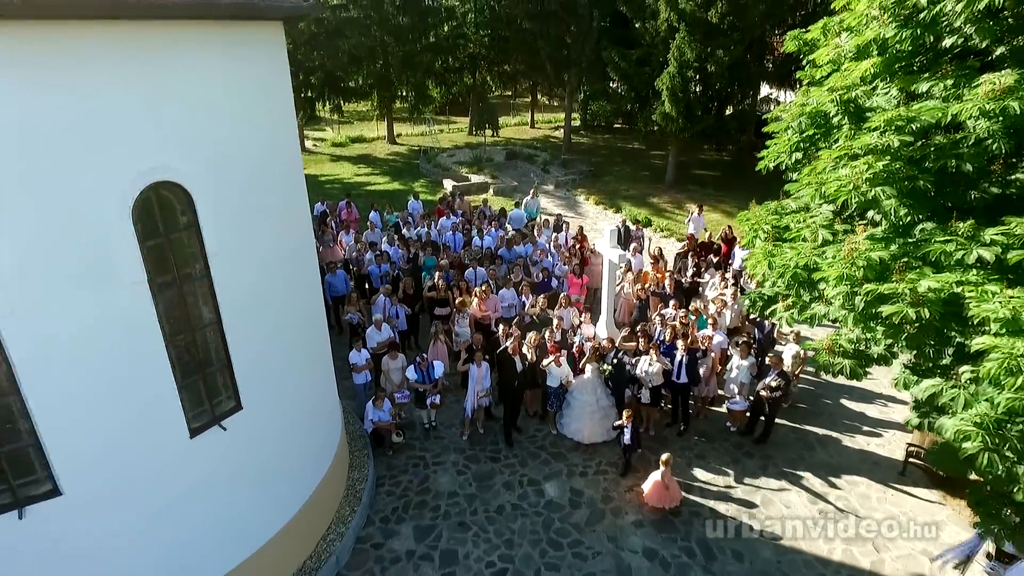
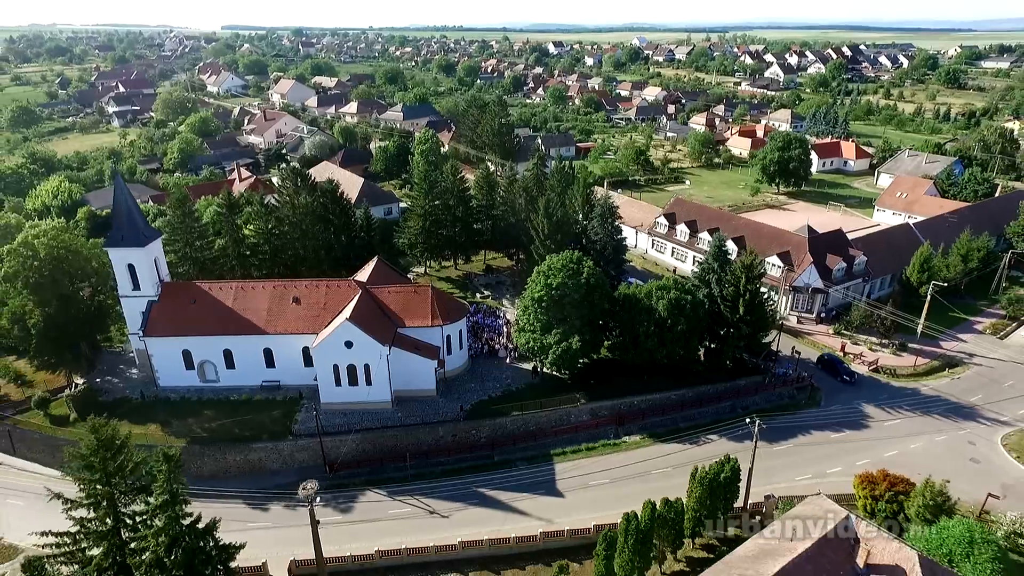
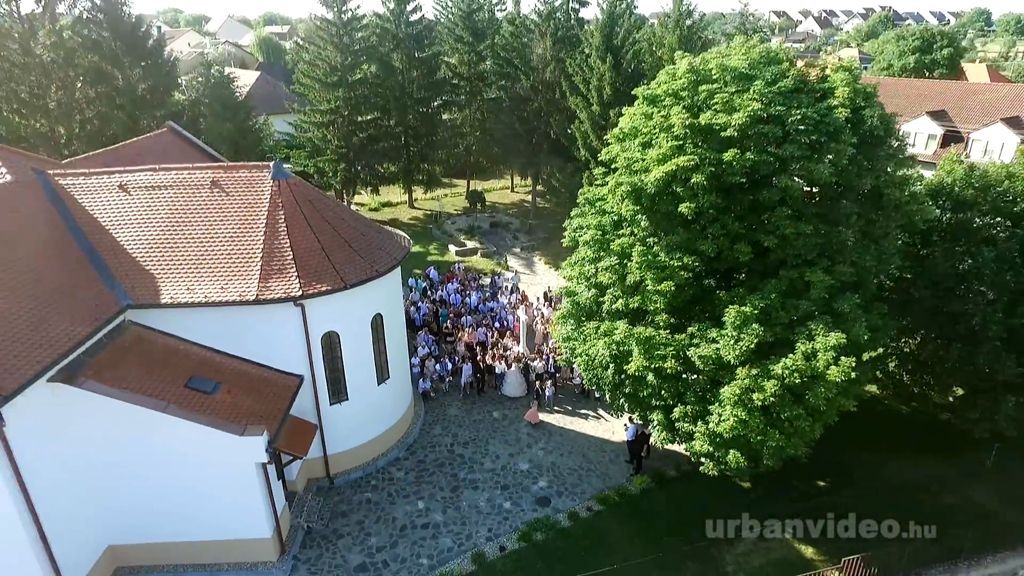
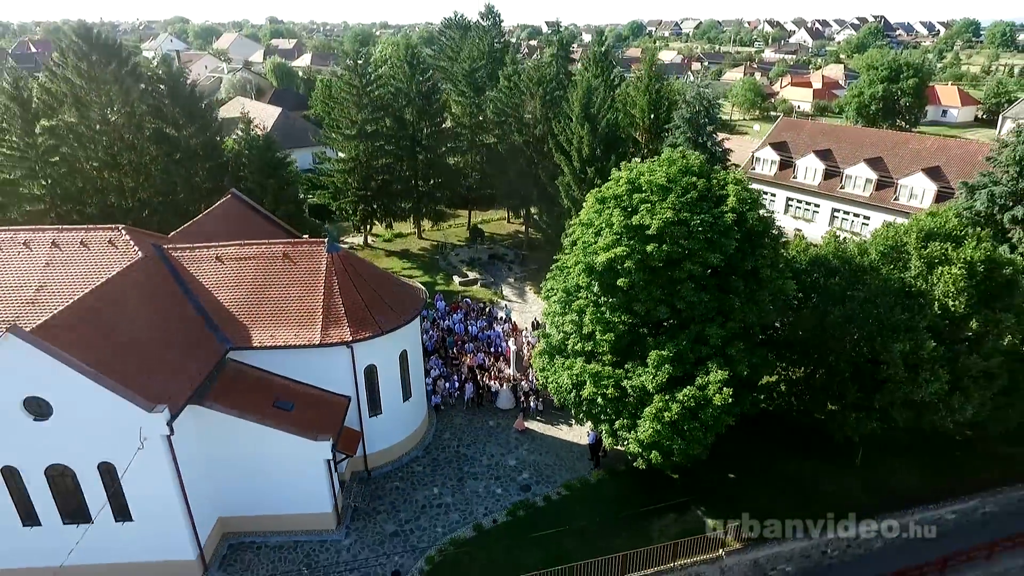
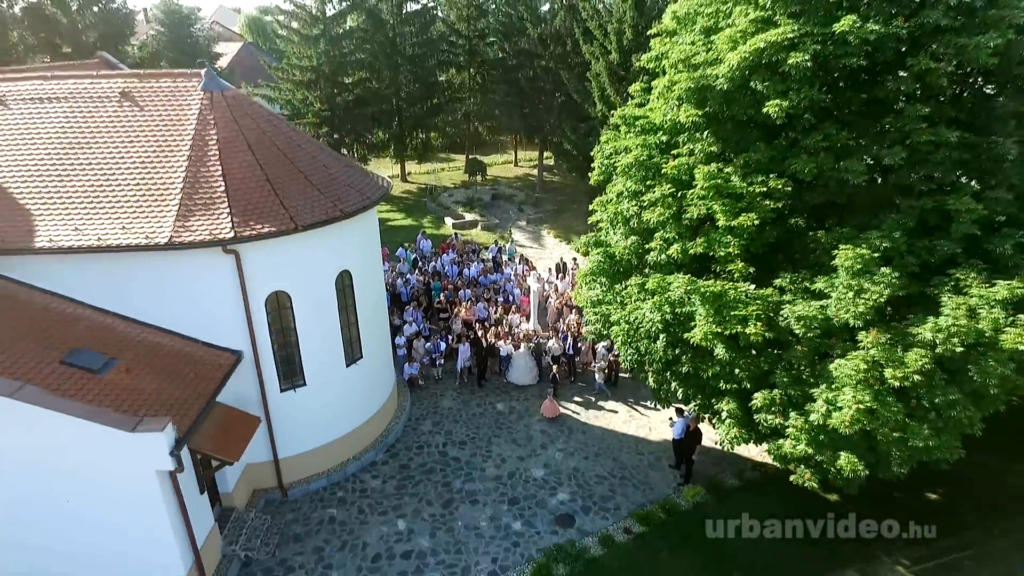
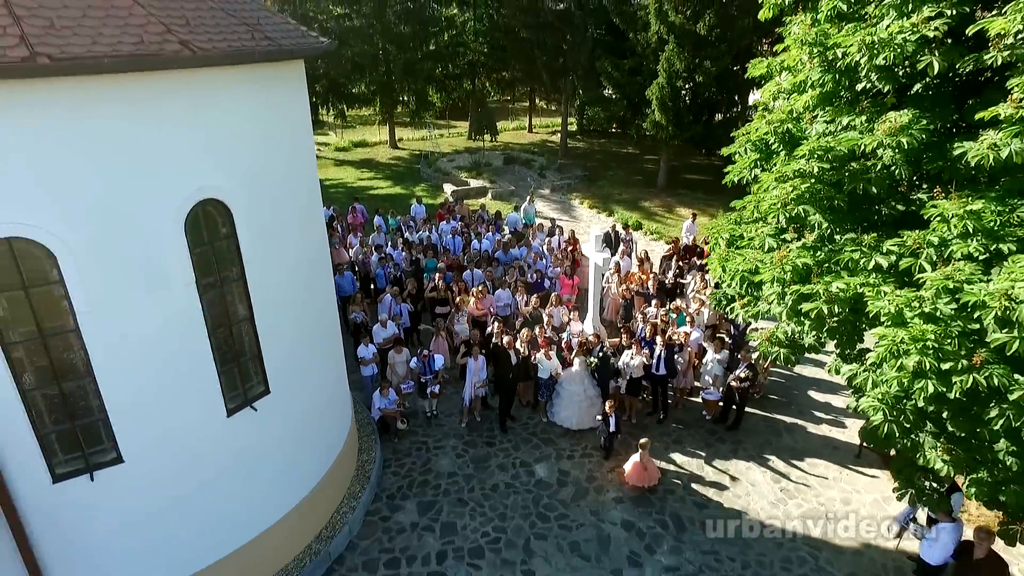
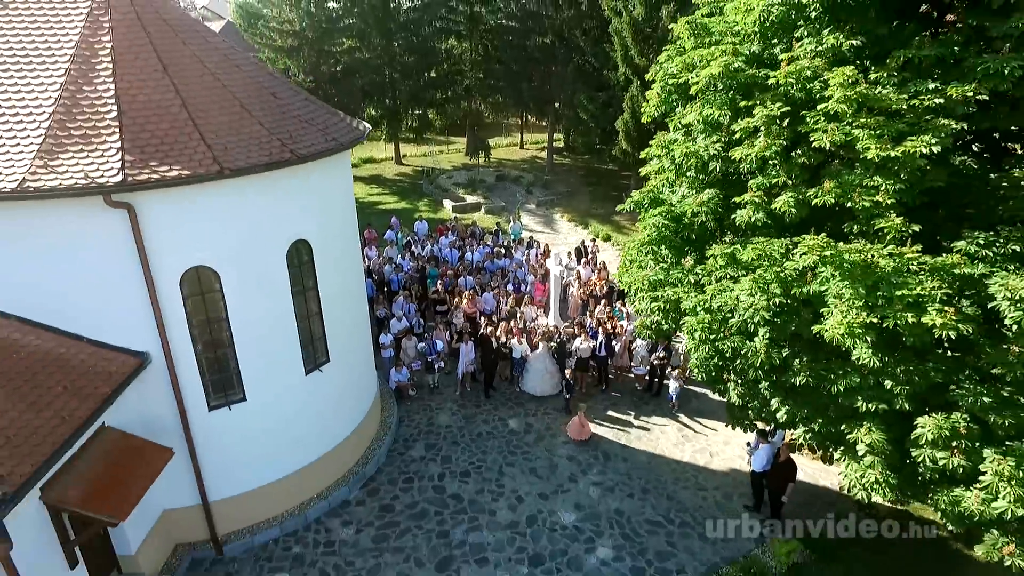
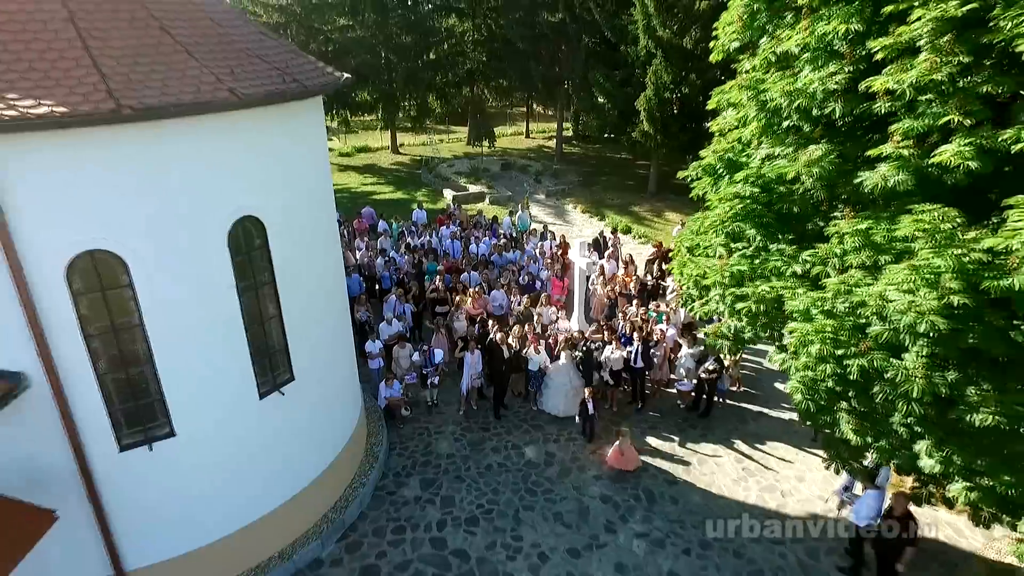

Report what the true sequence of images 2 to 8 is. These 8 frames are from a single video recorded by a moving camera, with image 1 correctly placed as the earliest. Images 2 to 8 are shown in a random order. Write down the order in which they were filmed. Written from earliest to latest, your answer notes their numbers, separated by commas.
6, 8, 7, 5, 3, 4, 2
